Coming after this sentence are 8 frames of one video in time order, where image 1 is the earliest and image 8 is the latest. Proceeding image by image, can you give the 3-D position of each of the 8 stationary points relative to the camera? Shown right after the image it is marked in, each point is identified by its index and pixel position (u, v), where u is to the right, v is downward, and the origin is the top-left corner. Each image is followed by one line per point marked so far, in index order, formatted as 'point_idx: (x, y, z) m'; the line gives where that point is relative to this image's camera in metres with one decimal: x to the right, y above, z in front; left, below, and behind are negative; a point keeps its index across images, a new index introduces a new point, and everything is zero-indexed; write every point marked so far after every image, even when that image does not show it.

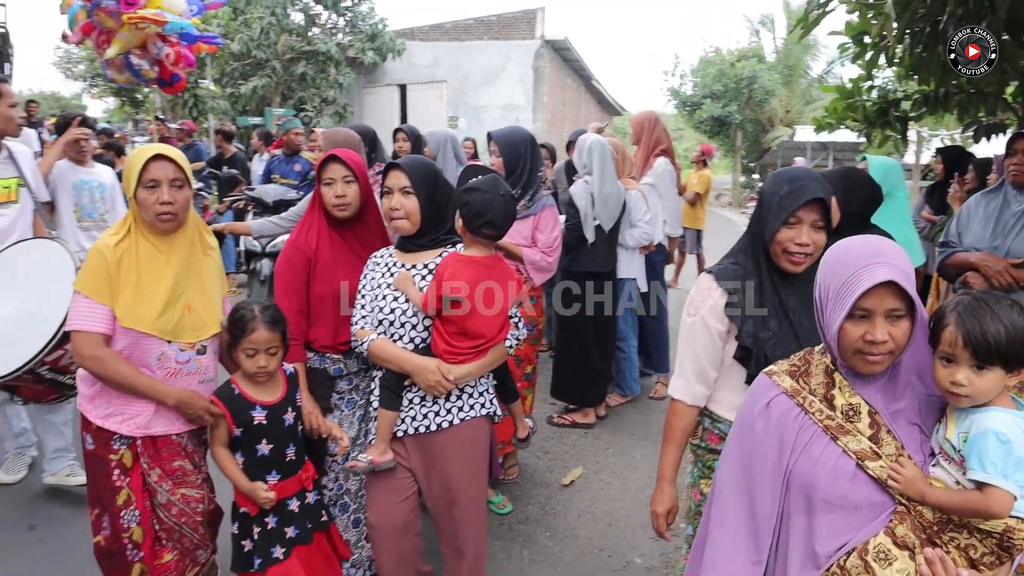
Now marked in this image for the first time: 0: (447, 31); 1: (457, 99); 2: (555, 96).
0: (-1.2, +5.1, +15.8) m
1: (-0.9, +3.4, +14.6) m
2: (+1.0, +4.2, +17.5) m
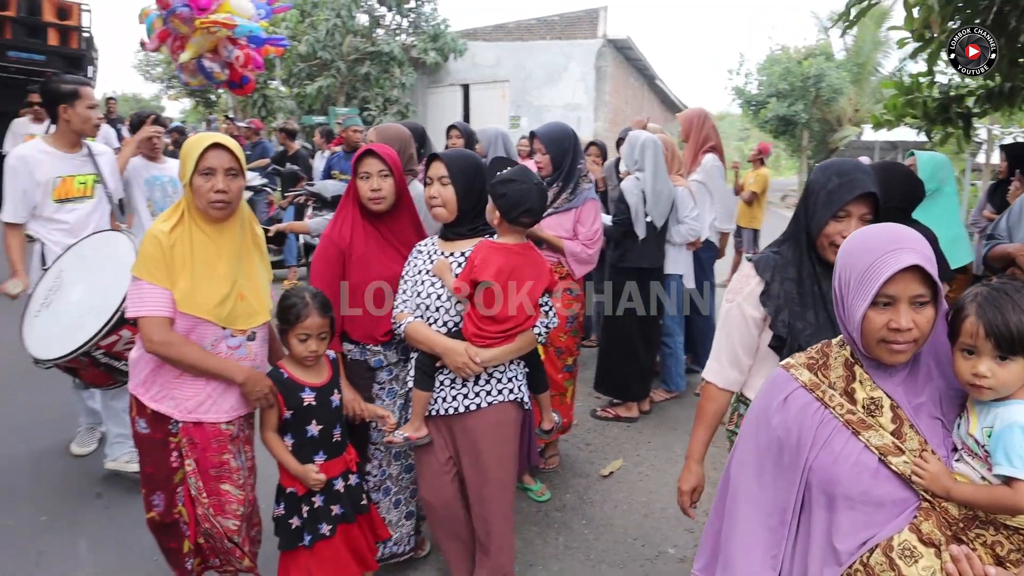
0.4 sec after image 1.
0: (0.0, +5.1, +15.9) m
1: (+0.2, +3.5, +14.7) m
2: (+2.3, +4.2, +17.5) m
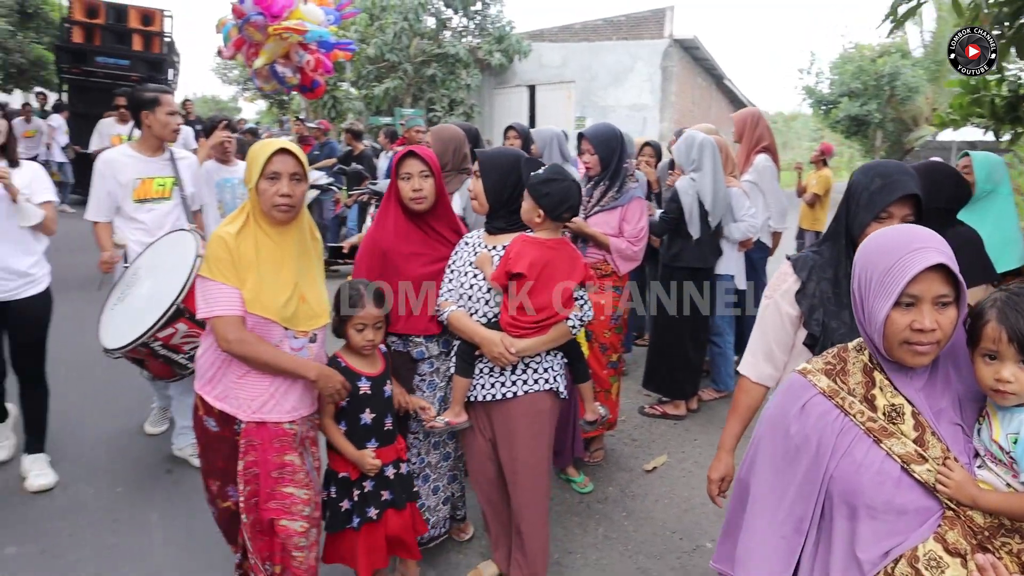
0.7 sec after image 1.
0: (+1.3, +5.1, +16.0) m
1: (+1.4, +3.5, +14.7) m
2: (+3.7, +4.2, +17.3) m
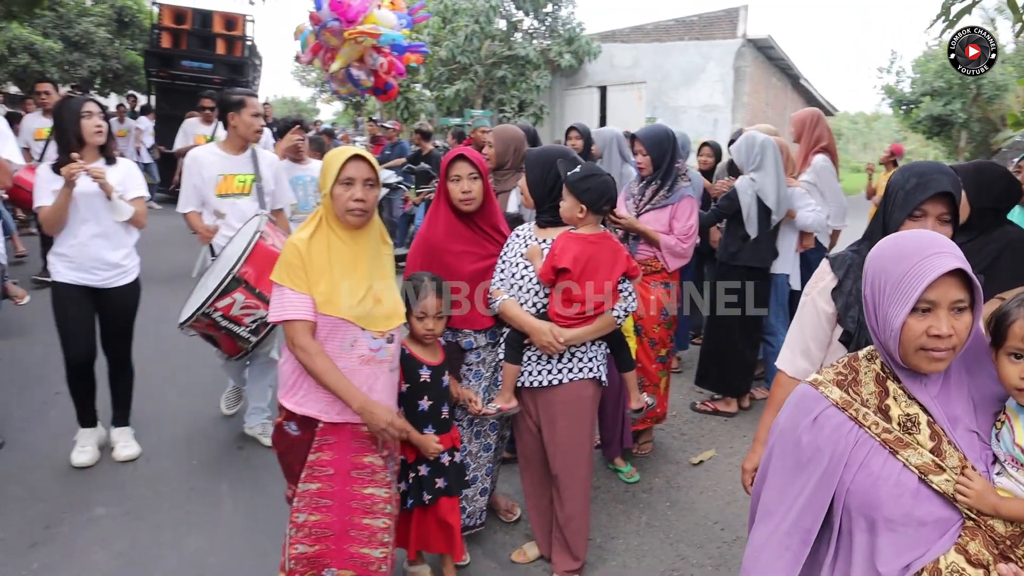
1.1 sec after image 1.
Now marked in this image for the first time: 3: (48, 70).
0: (+2.7, +5.1, +15.9) m
1: (+2.7, +3.4, +14.7) m
2: (+5.2, +4.1, +17.1) m
3: (-10.3, +4.8, +17.7) m
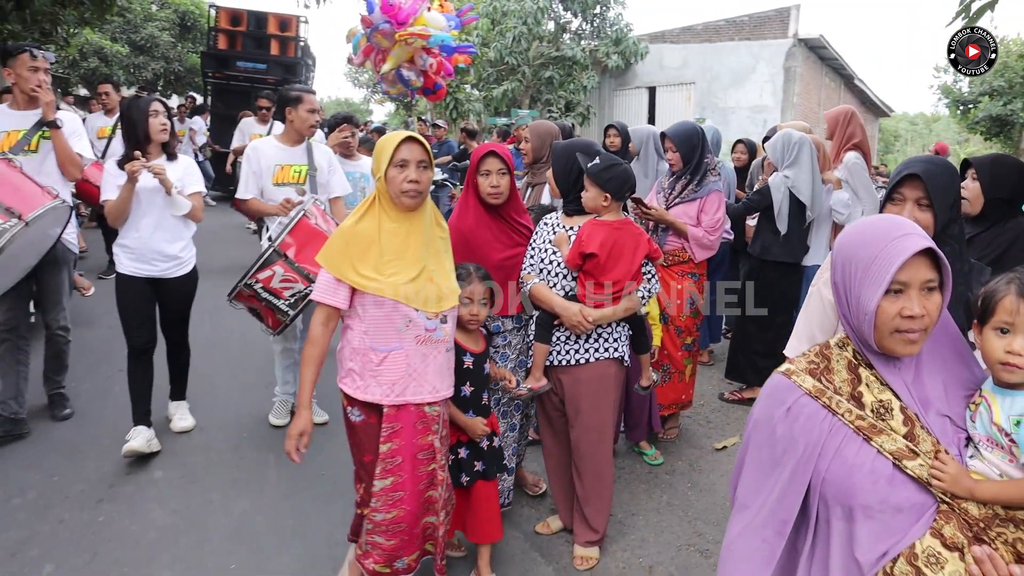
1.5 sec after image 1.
0: (+3.7, +5.1, +15.9) m
1: (+3.5, +3.4, +14.7) m
2: (+6.2, +4.1, +16.9) m
3: (-9.2, +5.0, +18.5) m
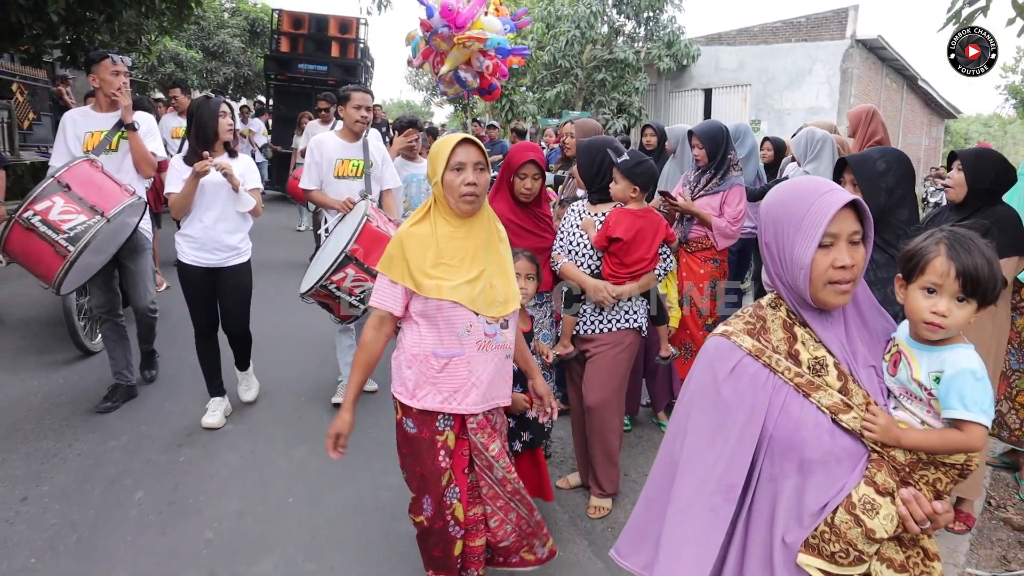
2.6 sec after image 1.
0: (+4.8, +5.1, +16.0) m
1: (+4.5, +3.4, +14.8) m
2: (+7.4, +4.0, +16.8) m
3: (-7.9, +5.1, +19.5) m
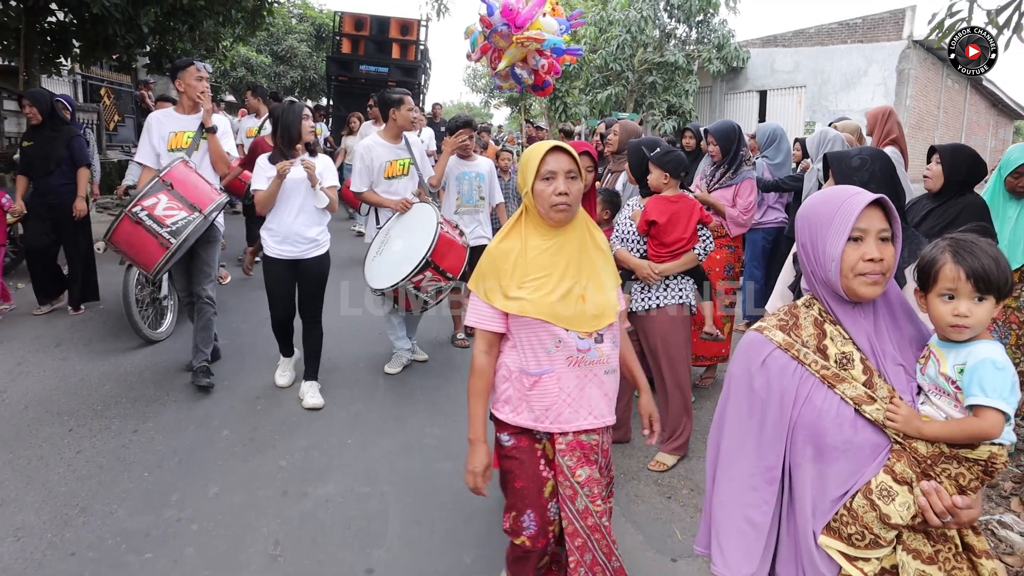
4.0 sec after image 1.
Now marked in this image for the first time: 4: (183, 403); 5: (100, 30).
0: (+5.9, +5.1, +16.2) m
1: (+5.5, +3.4, +14.9) m
2: (+8.5, +4.0, +16.8) m
3: (-6.5, +5.3, +20.5) m
4: (-1.7, -0.6, +4.1) m
5: (-4.5, +2.8, +8.8) m
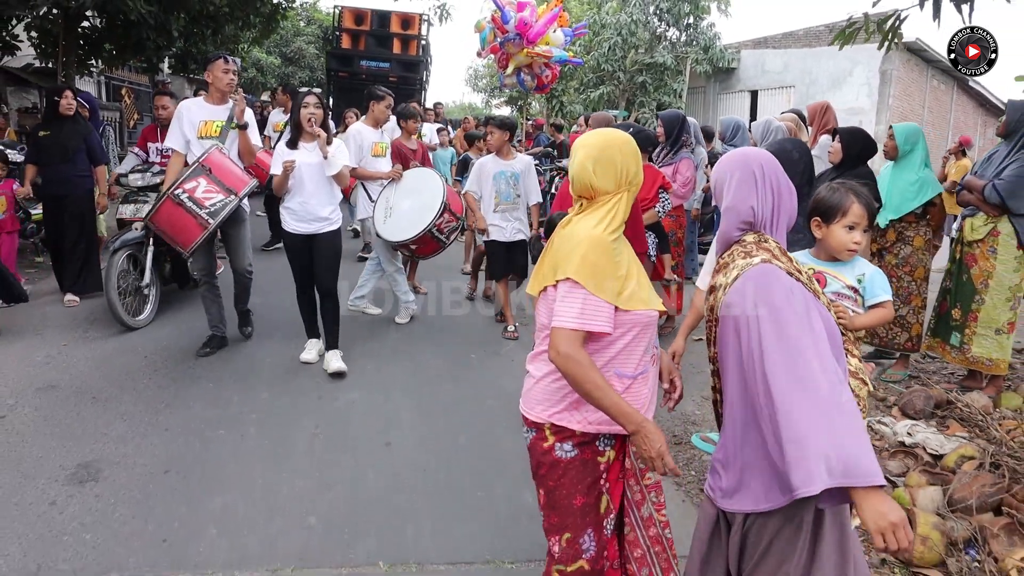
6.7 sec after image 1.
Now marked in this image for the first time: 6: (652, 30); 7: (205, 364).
0: (+5.9, +5.3, +17.0) m
1: (+5.5, +3.7, +15.8) m
2: (+8.5, +4.2, +17.6) m
3: (-6.5, +5.5, +21.4) m
4: (-1.7, -0.3, +4.9) m
5: (-4.6, +3.1, +9.7) m
6: (+2.7, +5.1, +15.8) m
7: (-1.7, -0.4, +4.4) m
